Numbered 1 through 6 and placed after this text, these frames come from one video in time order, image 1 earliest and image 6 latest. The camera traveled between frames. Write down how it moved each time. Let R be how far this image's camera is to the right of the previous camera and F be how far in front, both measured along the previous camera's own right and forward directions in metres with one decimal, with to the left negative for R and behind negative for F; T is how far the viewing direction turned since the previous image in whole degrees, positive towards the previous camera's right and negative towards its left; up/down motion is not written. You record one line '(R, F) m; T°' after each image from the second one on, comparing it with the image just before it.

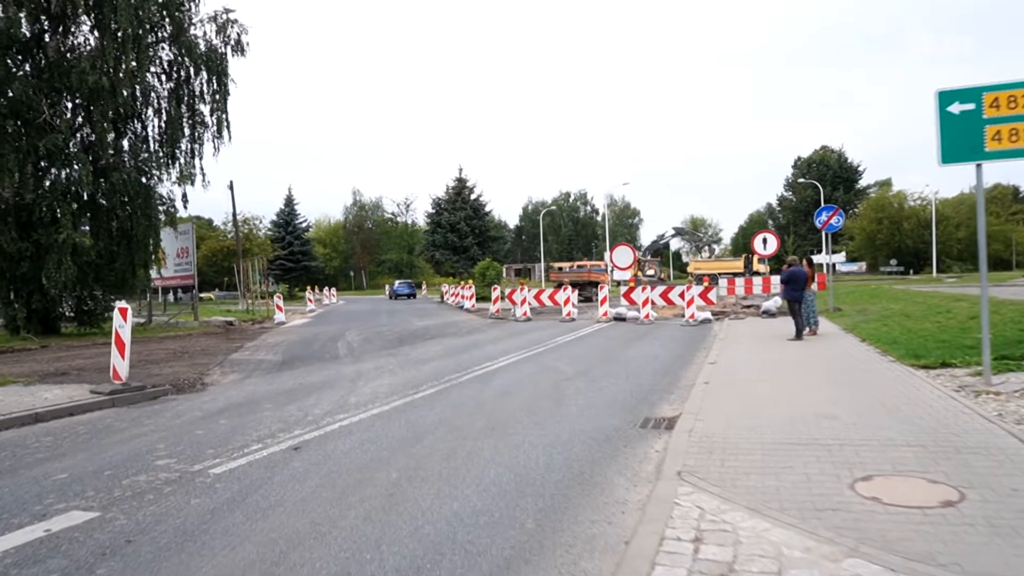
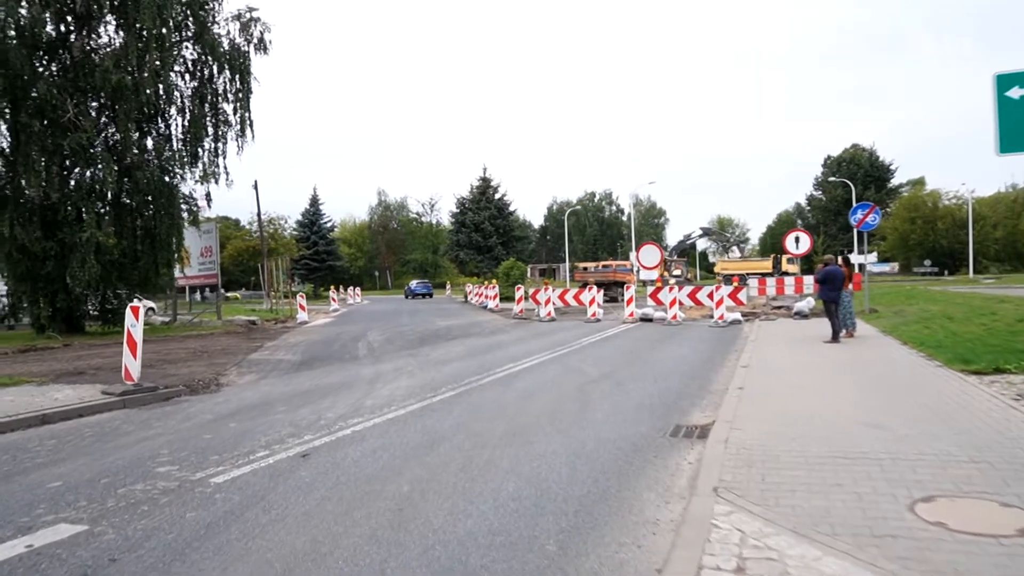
(0.0, +0.5) m; -2°
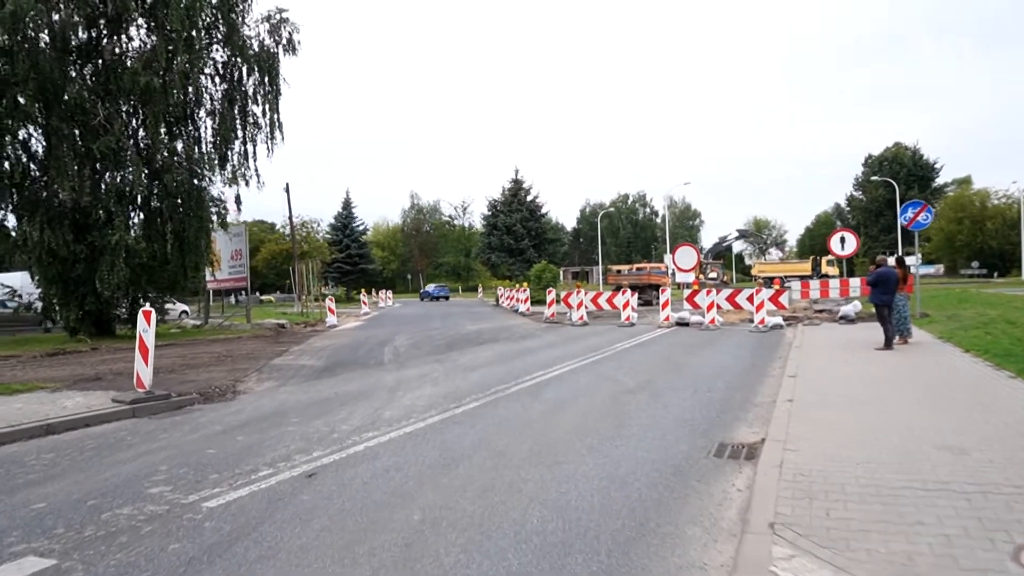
(+0.1, +0.7) m; -3°
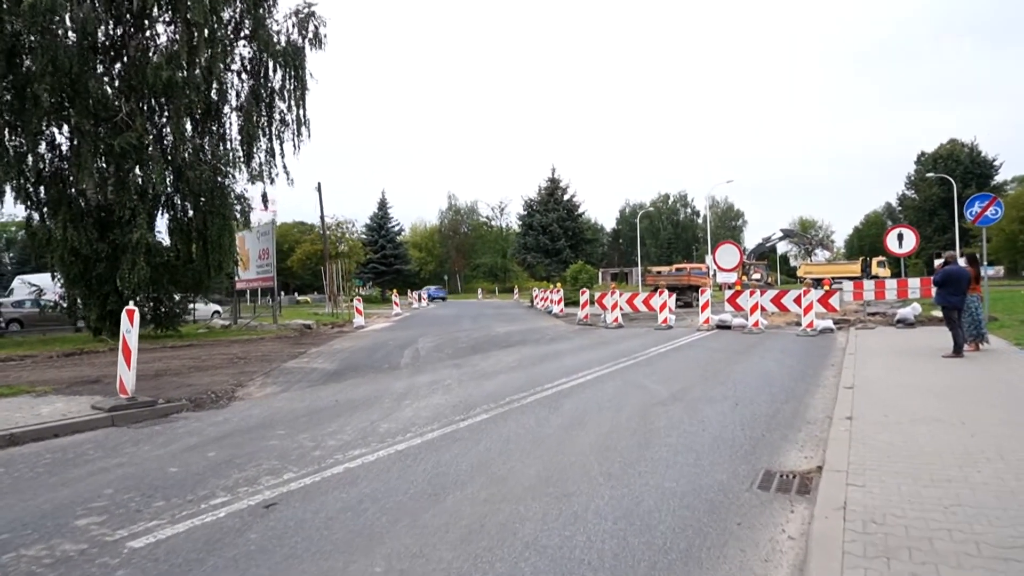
(+0.3, +1.1) m; -3°
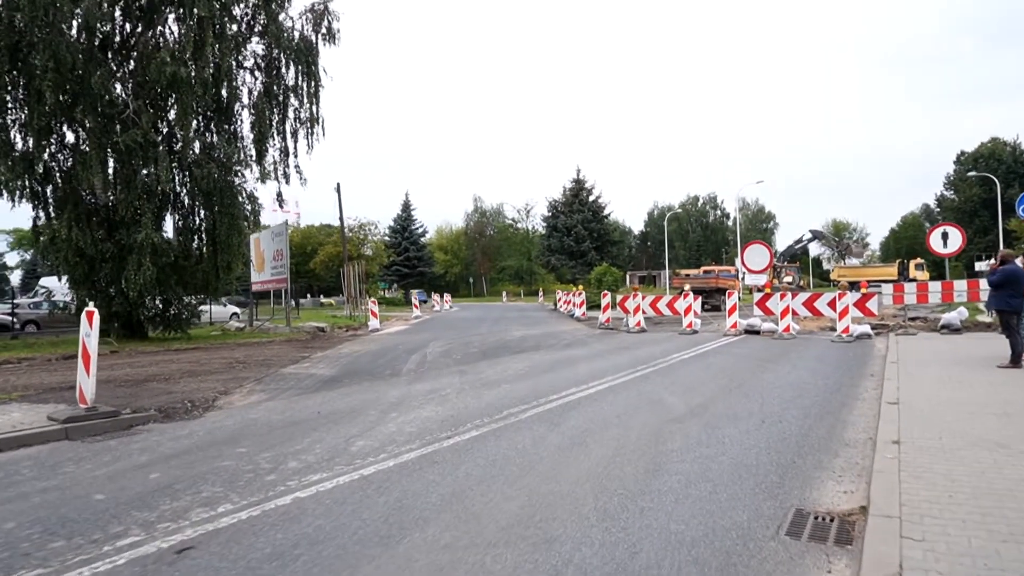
(+0.4, +1.0) m; -2°
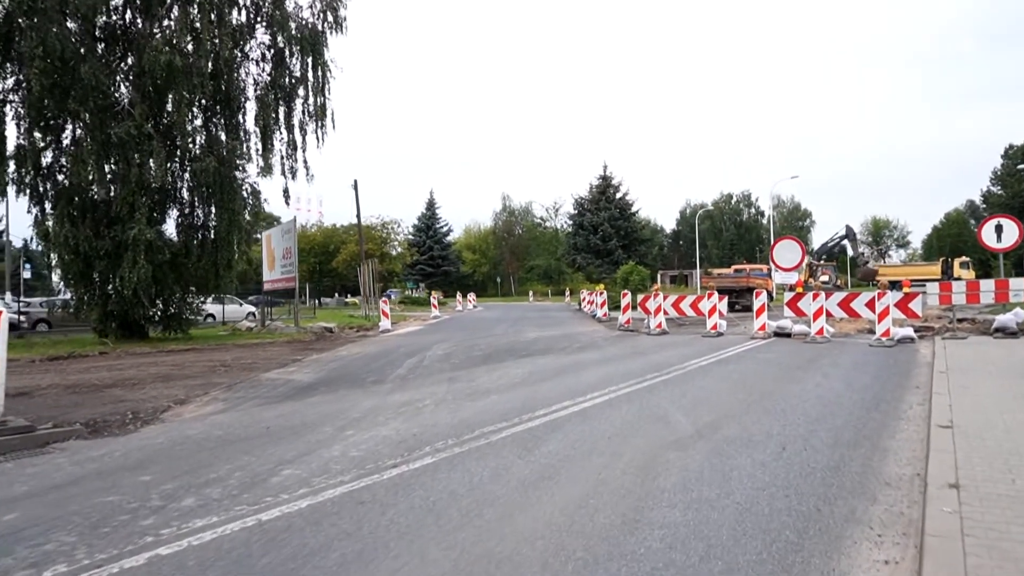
(+0.6, +1.4) m; -3°
